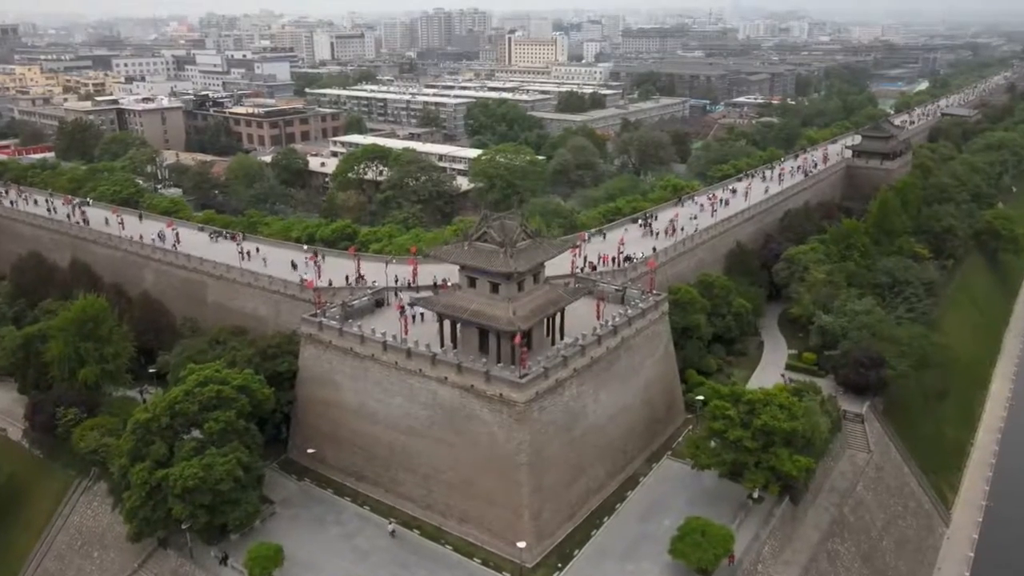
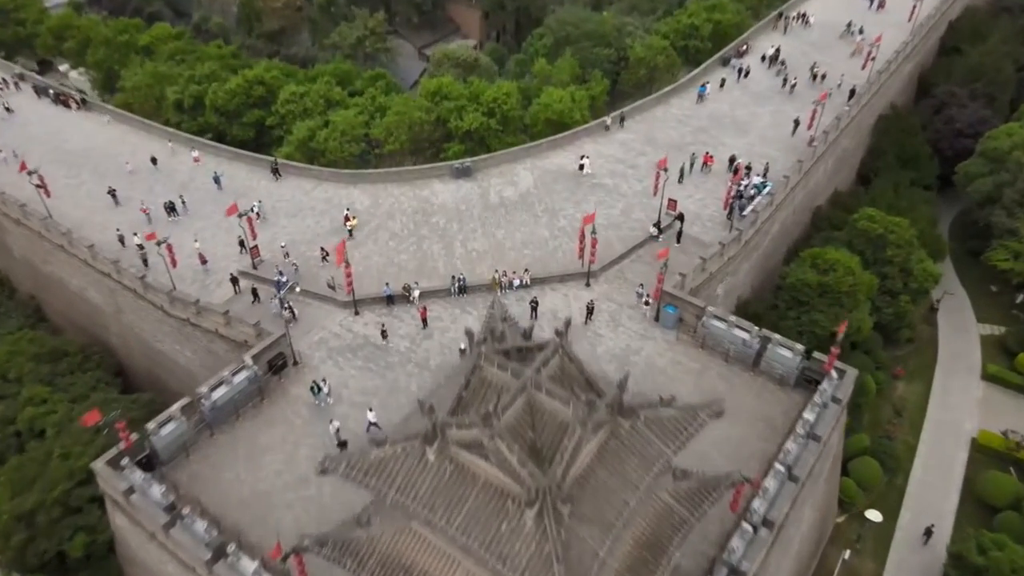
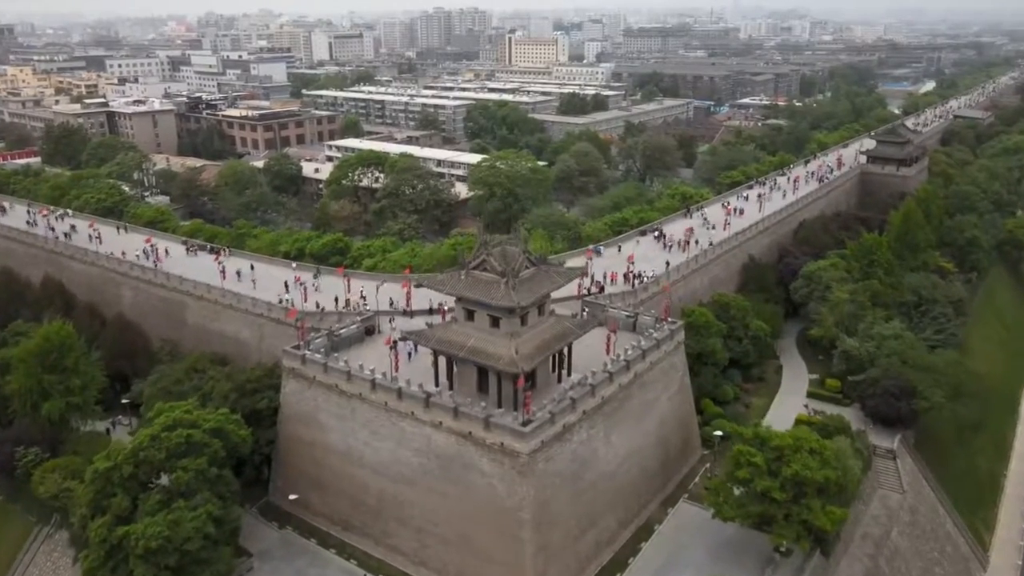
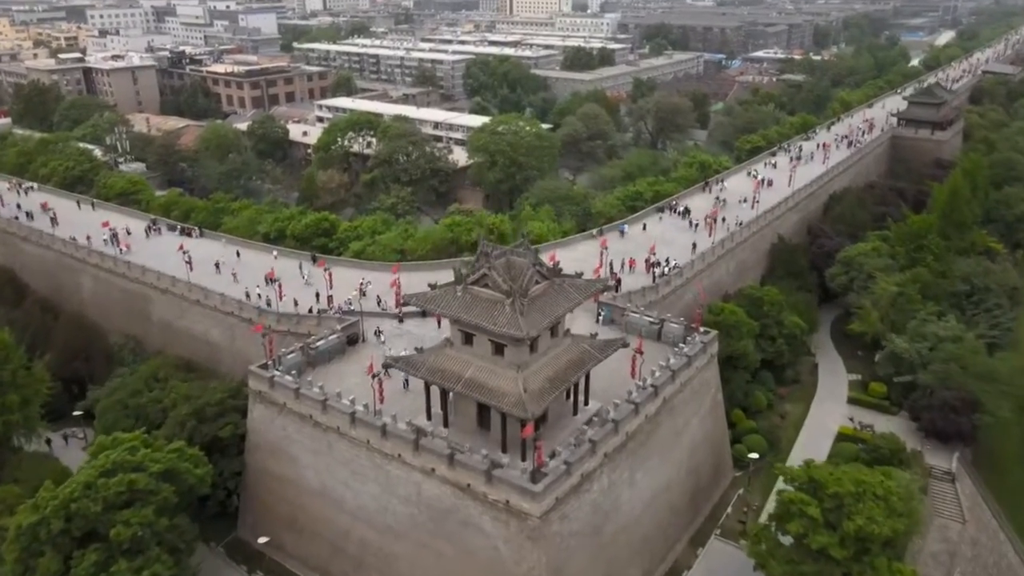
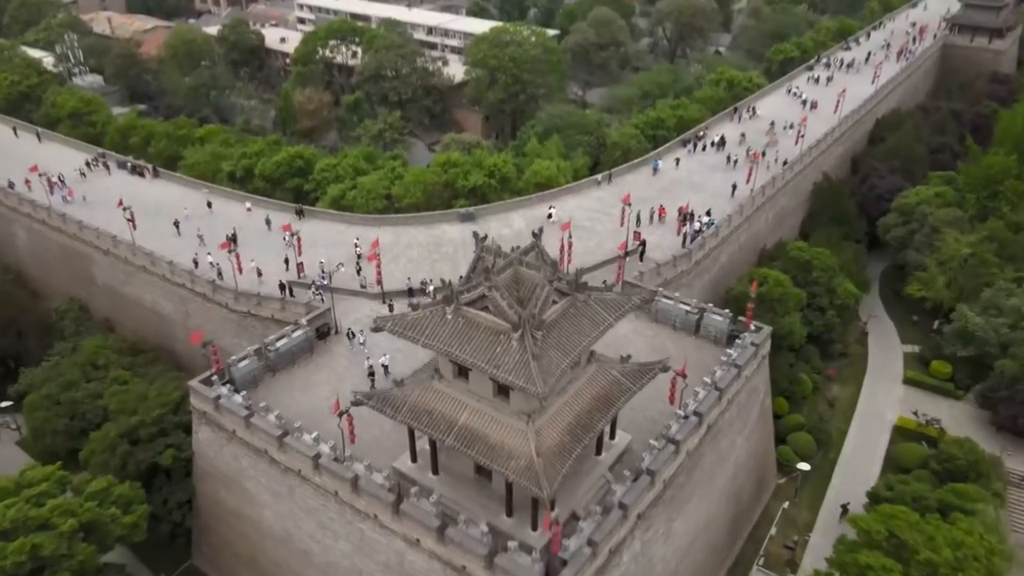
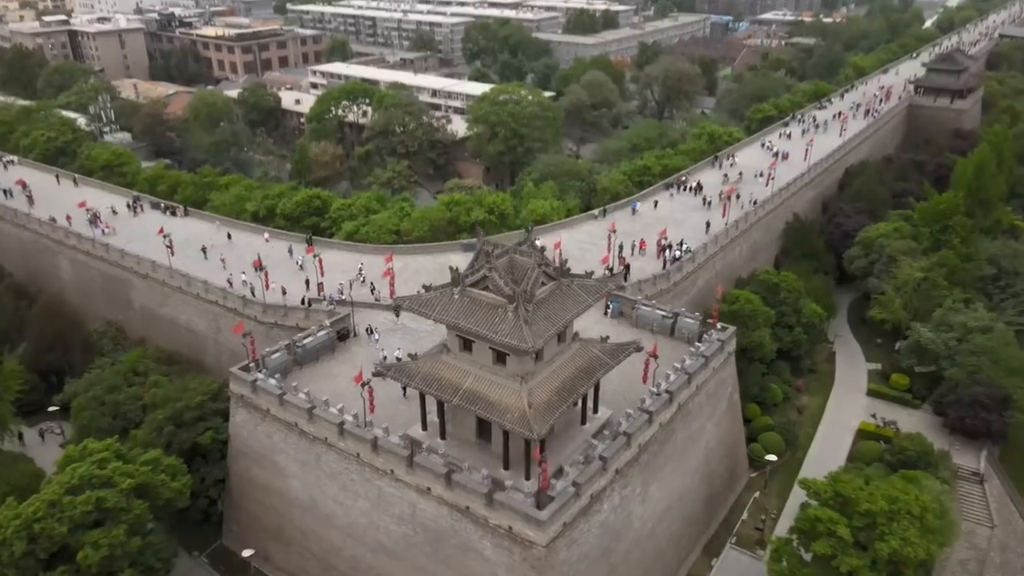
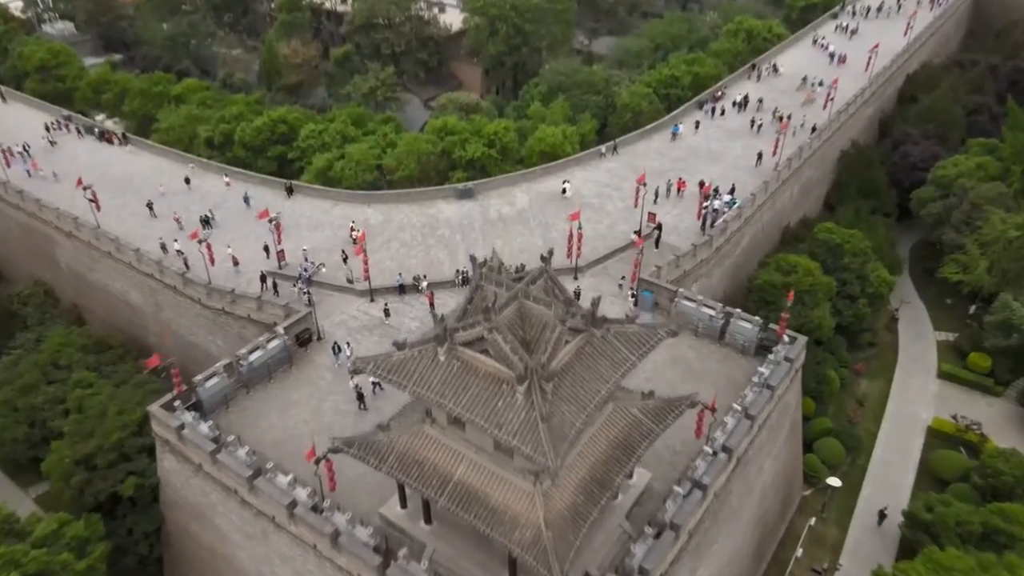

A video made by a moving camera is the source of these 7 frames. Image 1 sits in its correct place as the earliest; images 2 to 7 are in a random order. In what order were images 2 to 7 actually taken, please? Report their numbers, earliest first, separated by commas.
3, 4, 6, 5, 7, 2
